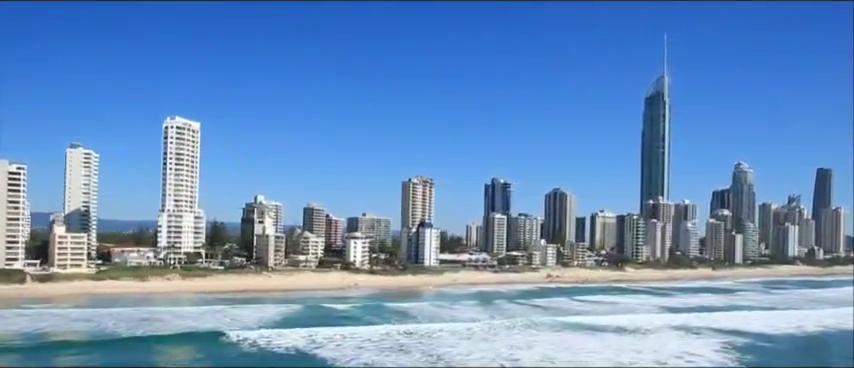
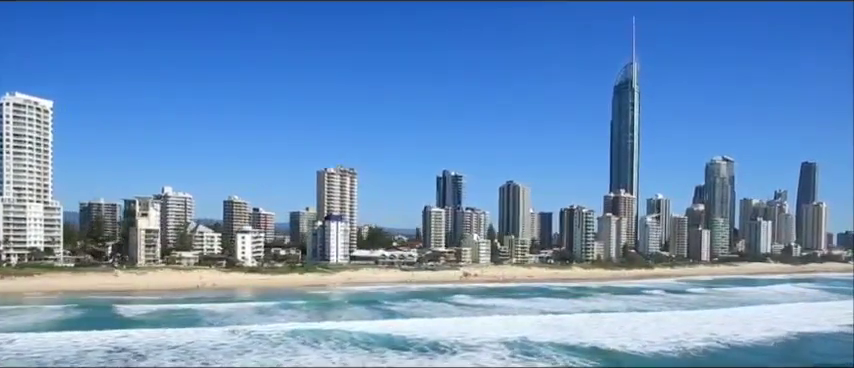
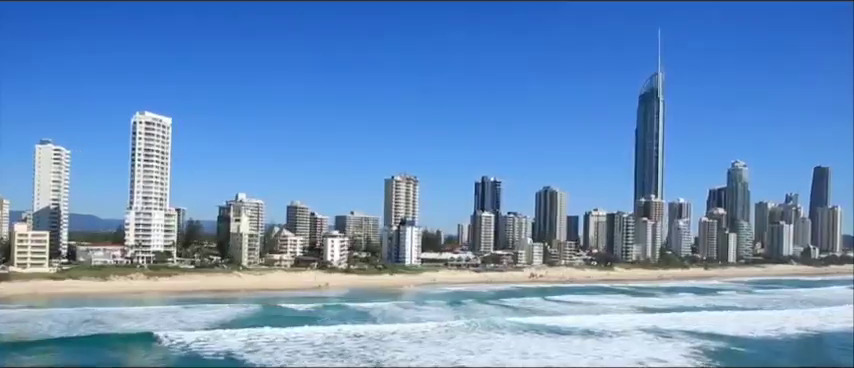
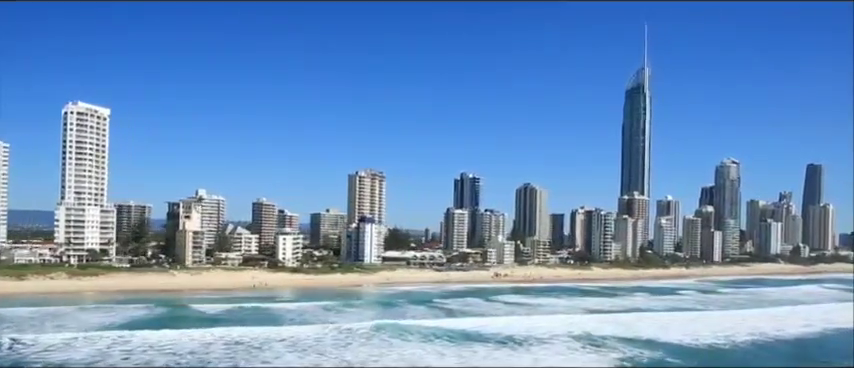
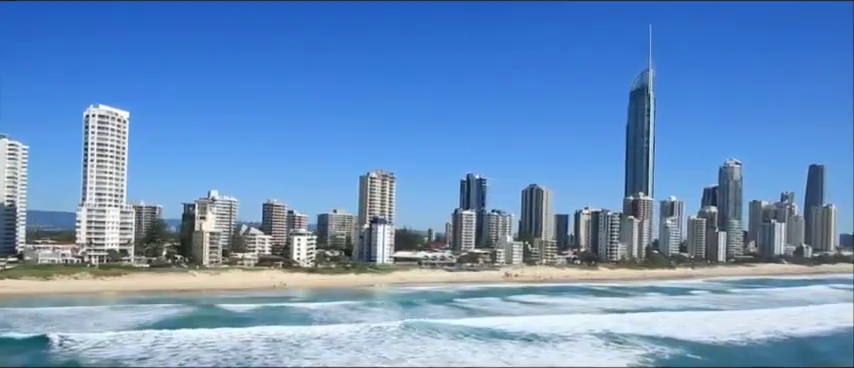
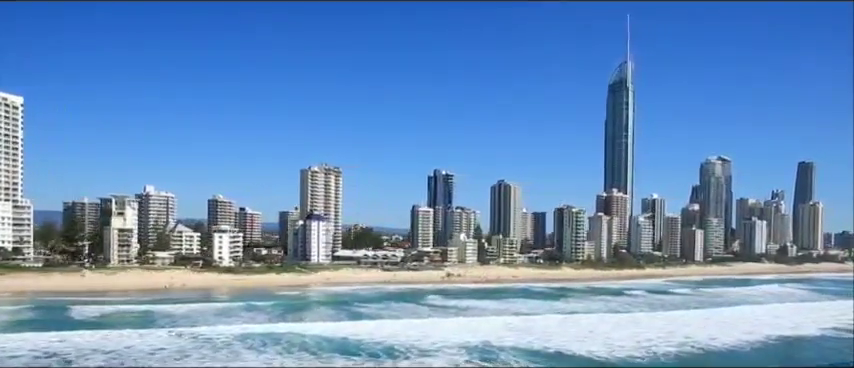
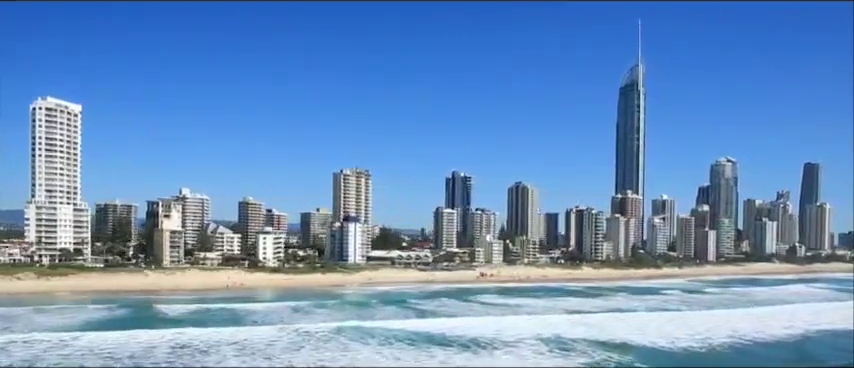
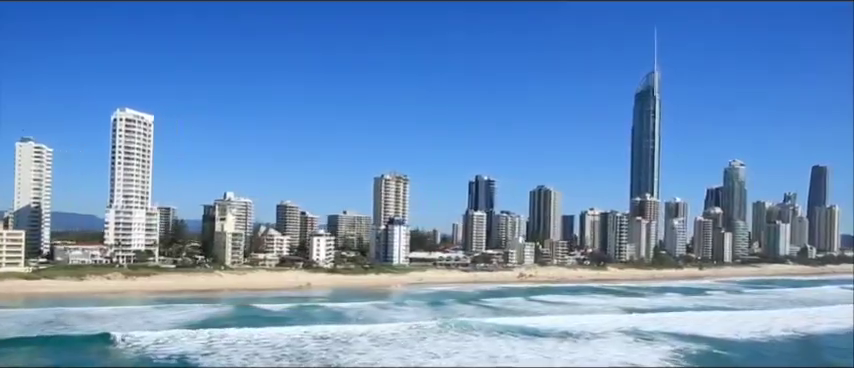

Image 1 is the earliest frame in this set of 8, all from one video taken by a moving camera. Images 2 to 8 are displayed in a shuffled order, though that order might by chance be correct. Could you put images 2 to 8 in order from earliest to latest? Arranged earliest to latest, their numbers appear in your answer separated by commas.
3, 8, 5, 4, 7, 2, 6
